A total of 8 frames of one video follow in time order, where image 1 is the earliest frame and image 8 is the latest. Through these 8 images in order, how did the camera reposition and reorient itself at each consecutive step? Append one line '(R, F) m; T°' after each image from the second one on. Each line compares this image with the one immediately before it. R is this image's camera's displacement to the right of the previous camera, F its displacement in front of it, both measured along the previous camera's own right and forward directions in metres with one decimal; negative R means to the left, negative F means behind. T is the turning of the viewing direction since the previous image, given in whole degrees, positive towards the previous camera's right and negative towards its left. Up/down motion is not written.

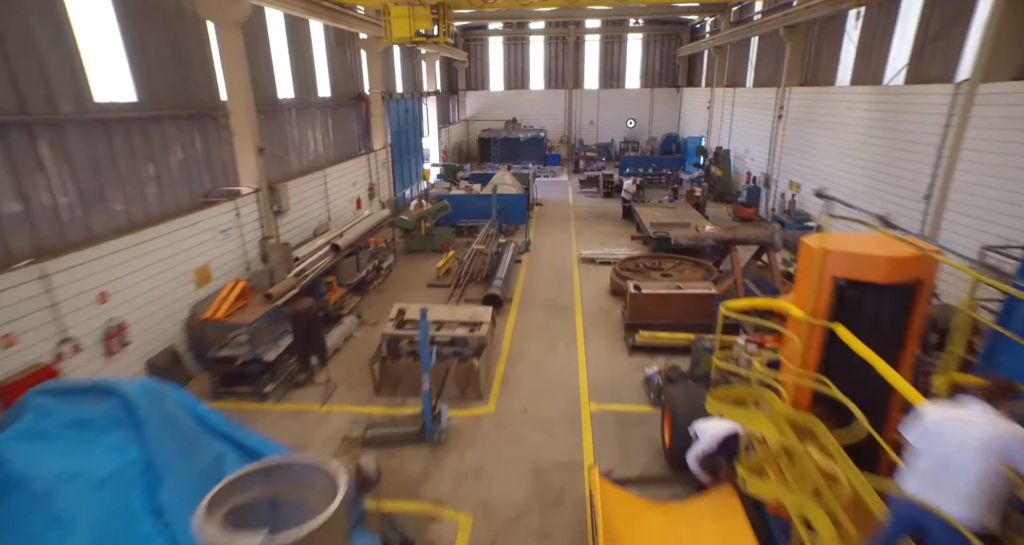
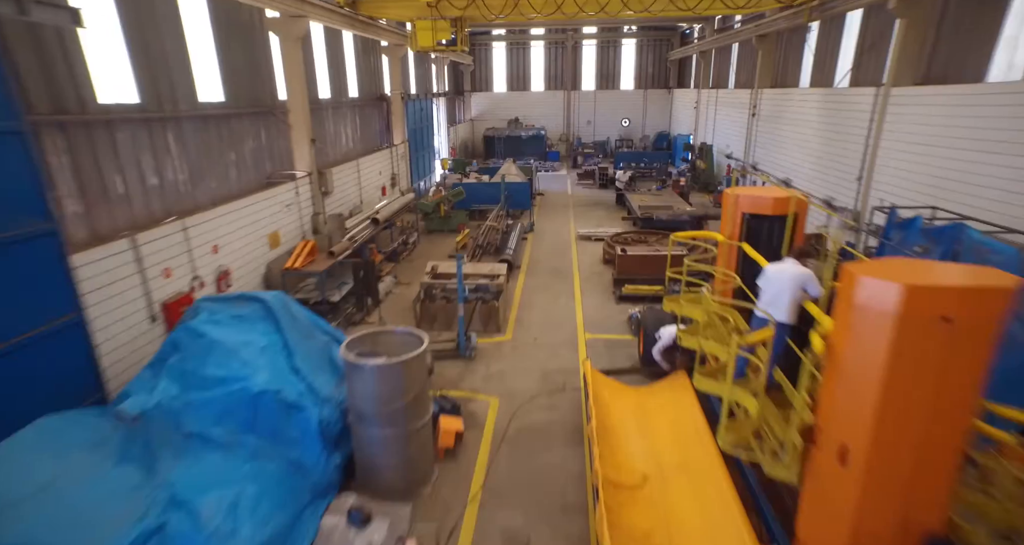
(-0.2, -1.8) m; 0°
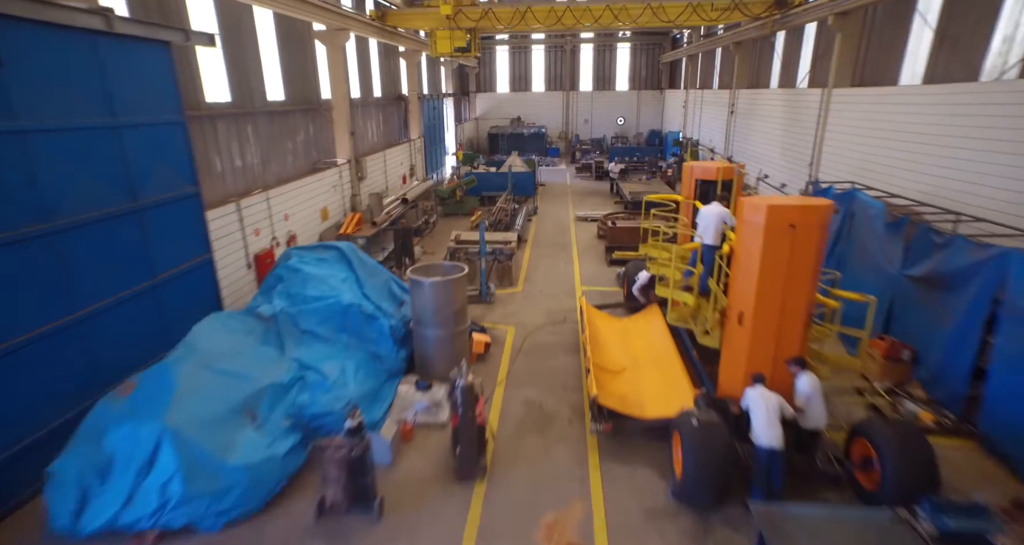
(-0.2, -1.9) m; 0°
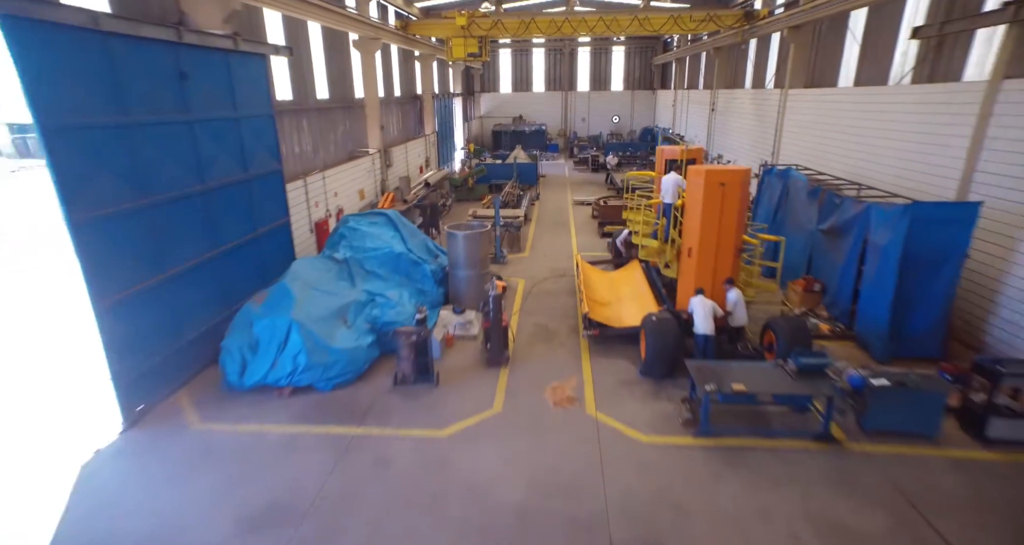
(-0.2, -2.1) m; 0°
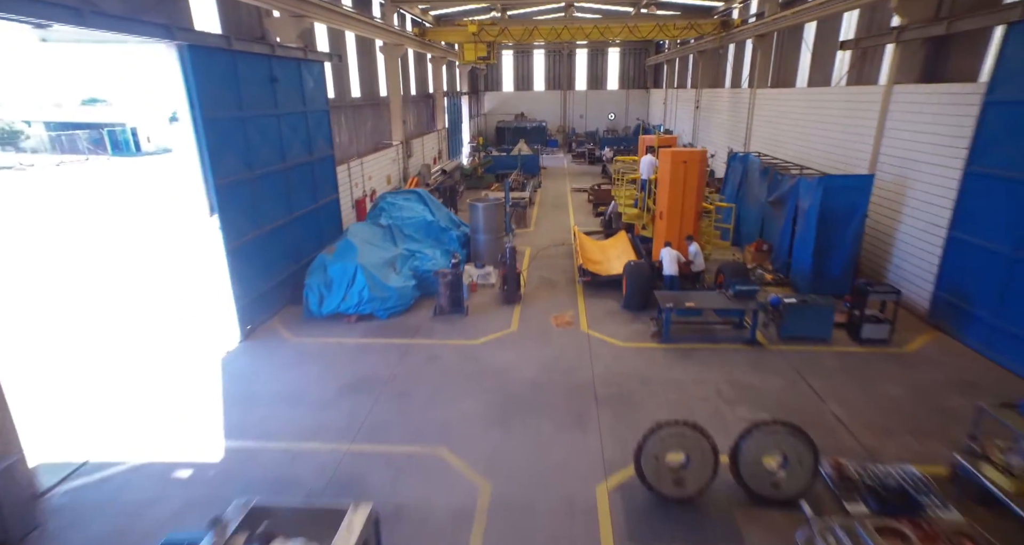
(-0.2, -2.1) m; 0°
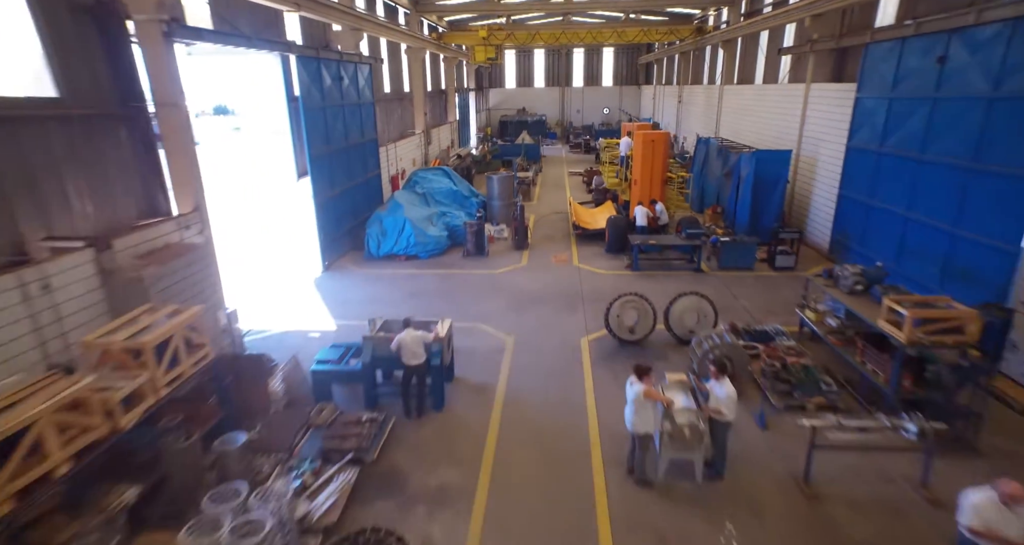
(-0.2, -2.8) m; 0°
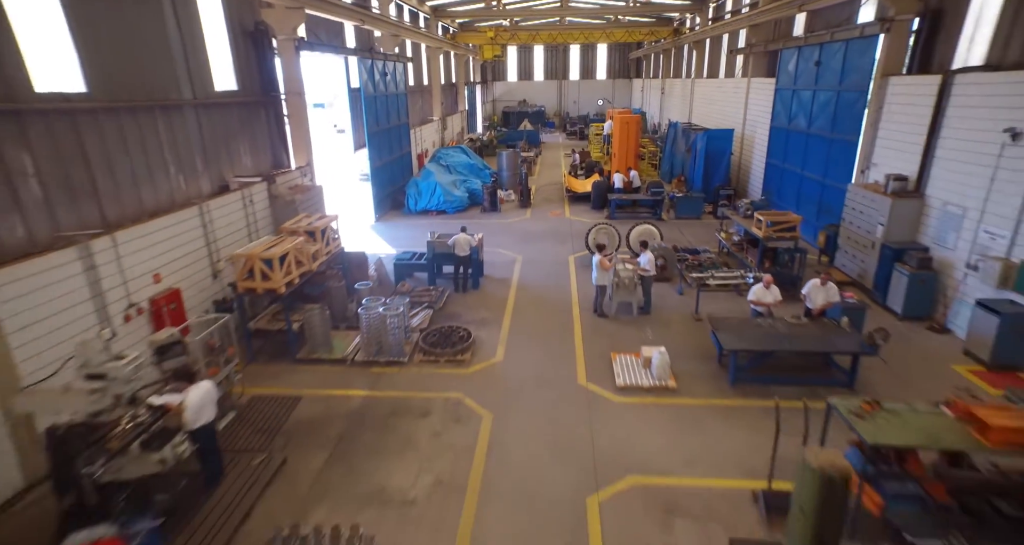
(-0.2, -3.3) m; 0°
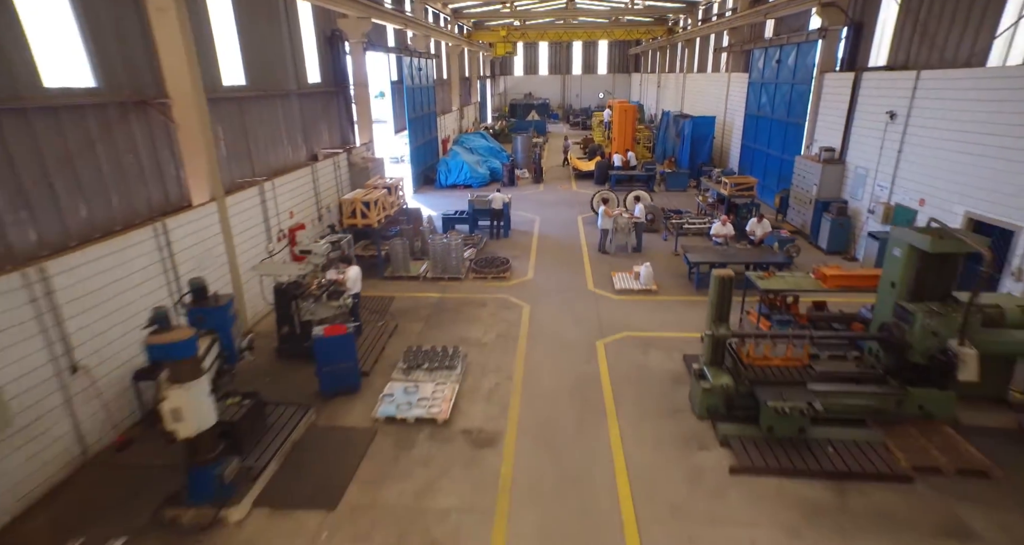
(-0.5, -2.5) m; 0°
